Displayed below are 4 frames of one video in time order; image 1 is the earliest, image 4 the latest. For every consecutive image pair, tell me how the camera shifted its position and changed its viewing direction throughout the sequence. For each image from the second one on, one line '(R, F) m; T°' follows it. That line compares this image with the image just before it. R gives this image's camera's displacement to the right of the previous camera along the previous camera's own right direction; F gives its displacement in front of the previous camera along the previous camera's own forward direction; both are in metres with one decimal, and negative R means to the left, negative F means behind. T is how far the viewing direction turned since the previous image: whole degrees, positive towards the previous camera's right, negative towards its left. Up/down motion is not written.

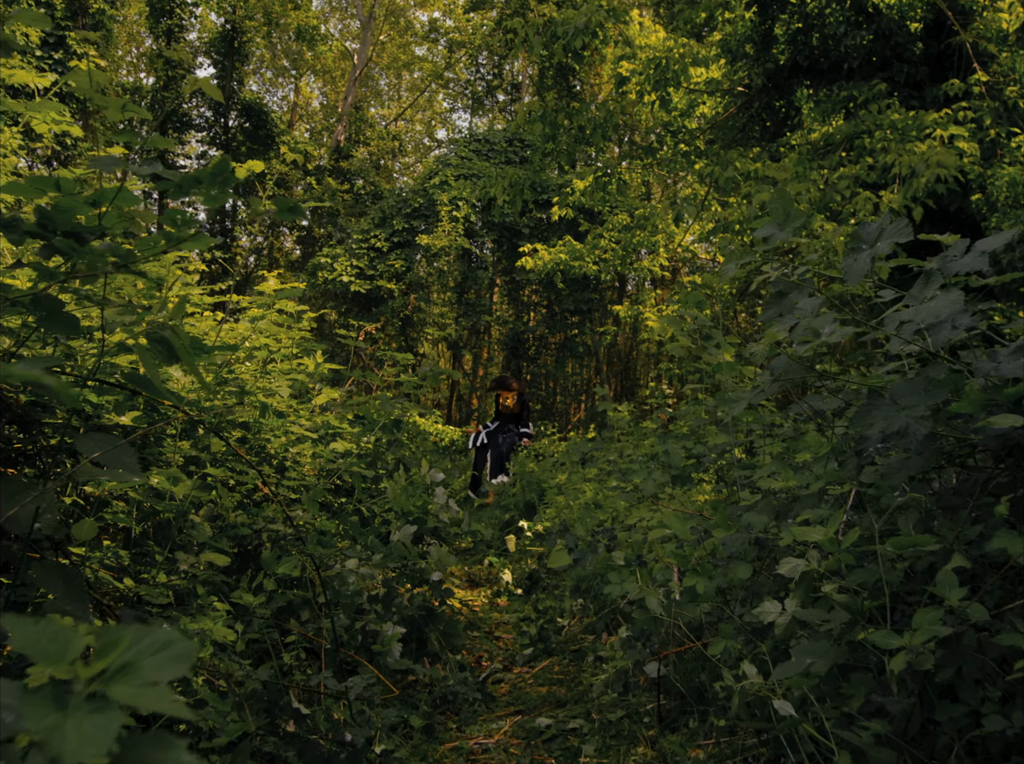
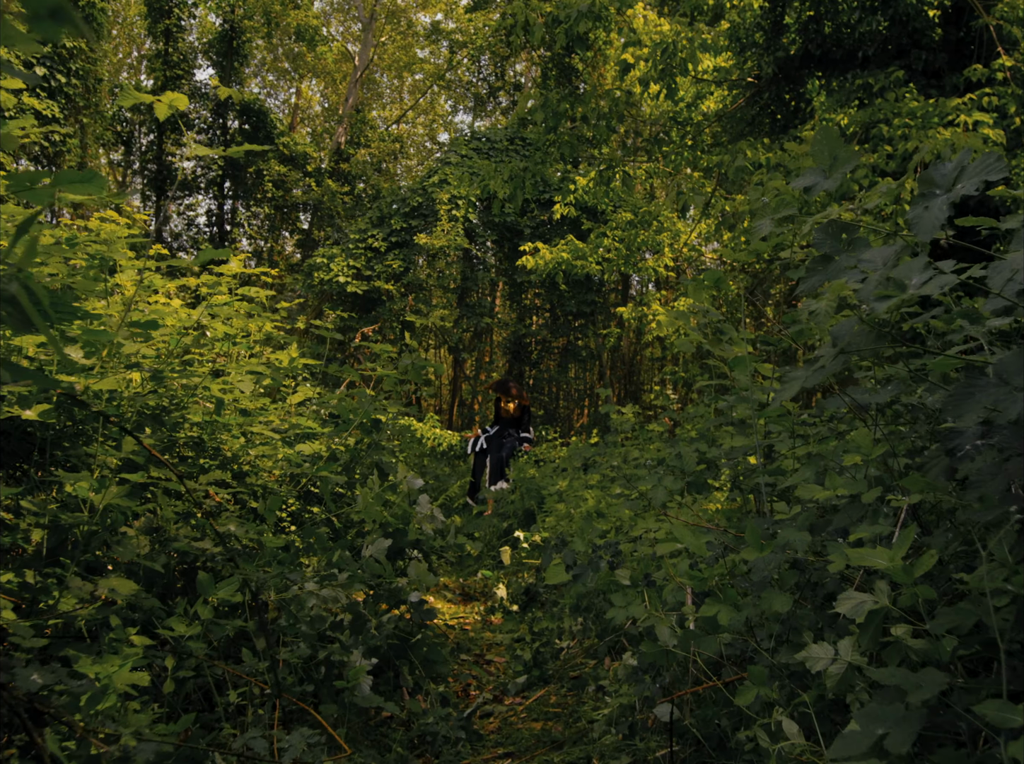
(0.0, +0.4) m; 0°
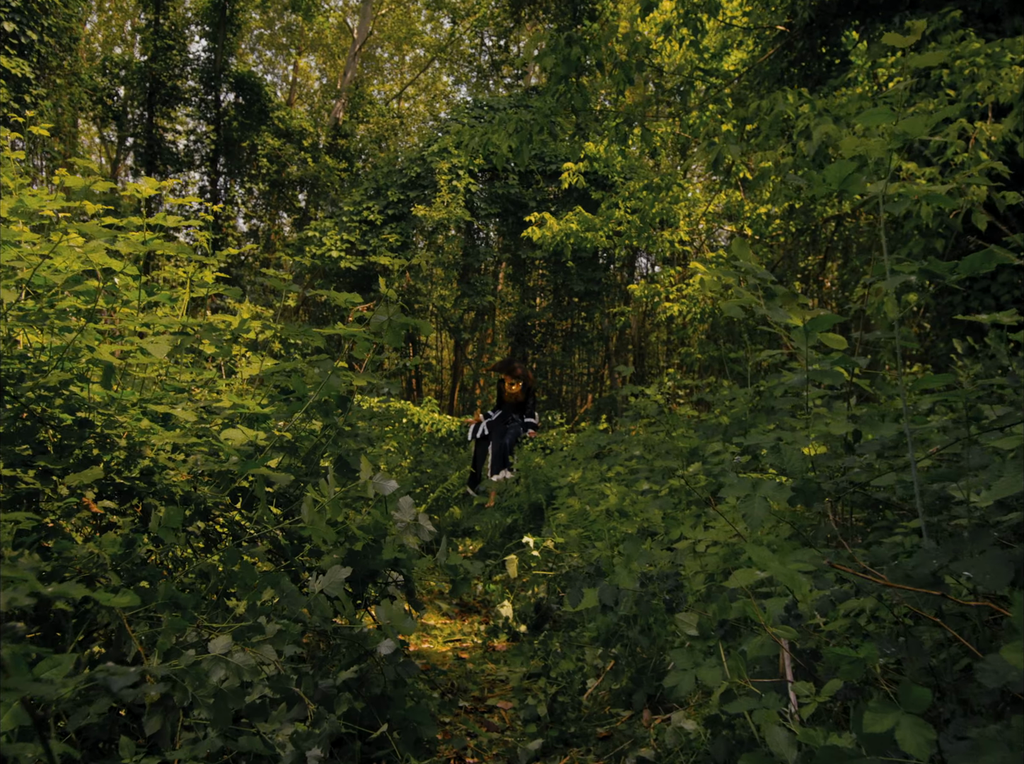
(0.0, +0.9) m; 0°
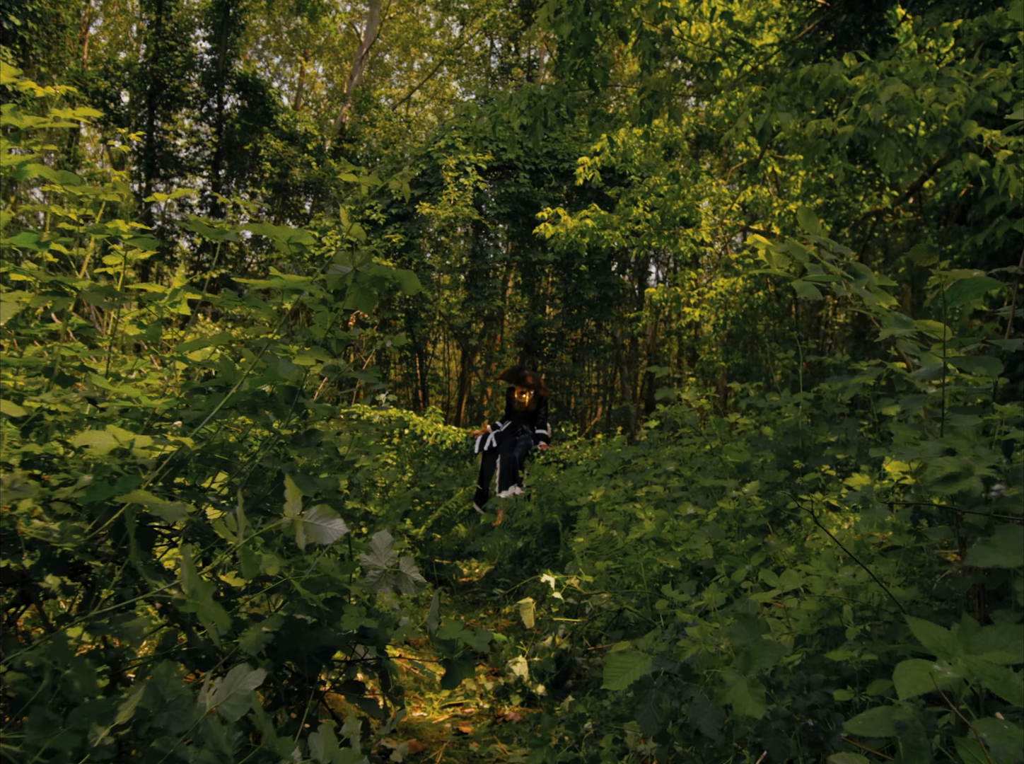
(0.0, +0.8) m; 0°
